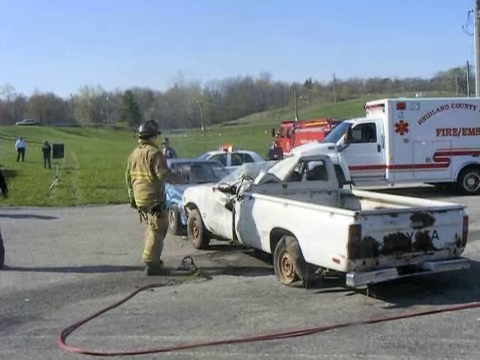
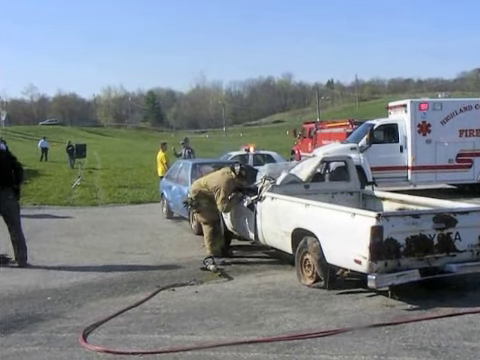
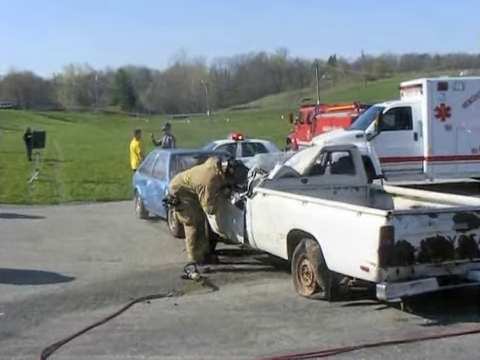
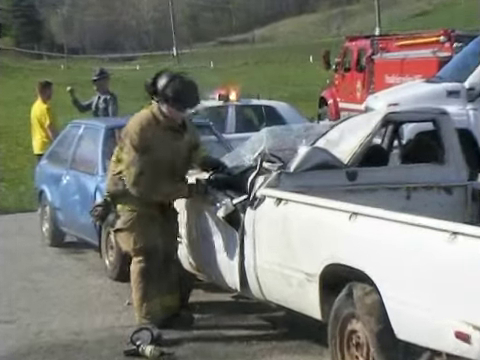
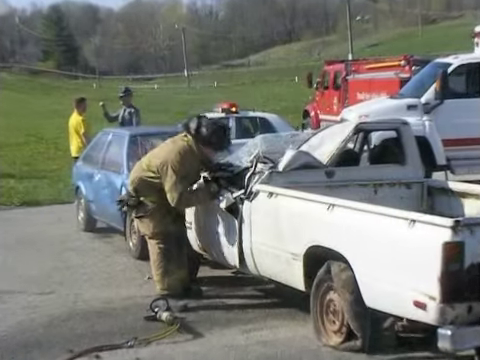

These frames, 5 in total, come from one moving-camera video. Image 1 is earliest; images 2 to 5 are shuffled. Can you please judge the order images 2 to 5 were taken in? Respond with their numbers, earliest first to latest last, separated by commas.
2, 3, 5, 4
